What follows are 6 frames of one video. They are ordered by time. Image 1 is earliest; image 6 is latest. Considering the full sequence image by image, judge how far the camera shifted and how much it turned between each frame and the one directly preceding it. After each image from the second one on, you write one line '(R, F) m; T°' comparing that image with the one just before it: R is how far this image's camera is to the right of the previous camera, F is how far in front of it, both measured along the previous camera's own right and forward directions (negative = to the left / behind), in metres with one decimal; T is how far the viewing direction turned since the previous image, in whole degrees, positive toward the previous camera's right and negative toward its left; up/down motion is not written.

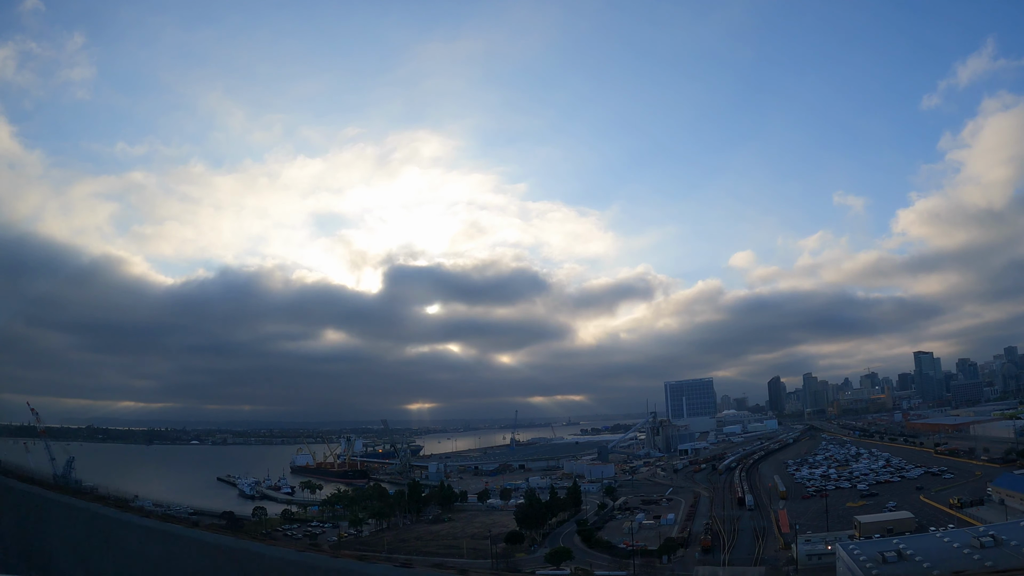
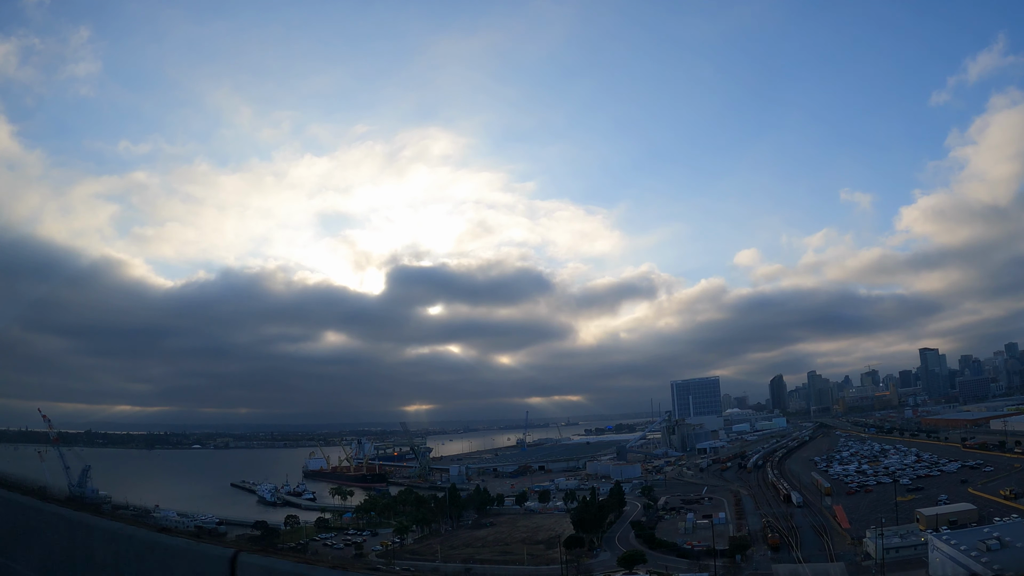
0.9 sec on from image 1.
(-0.8, +0.2) m; +1°
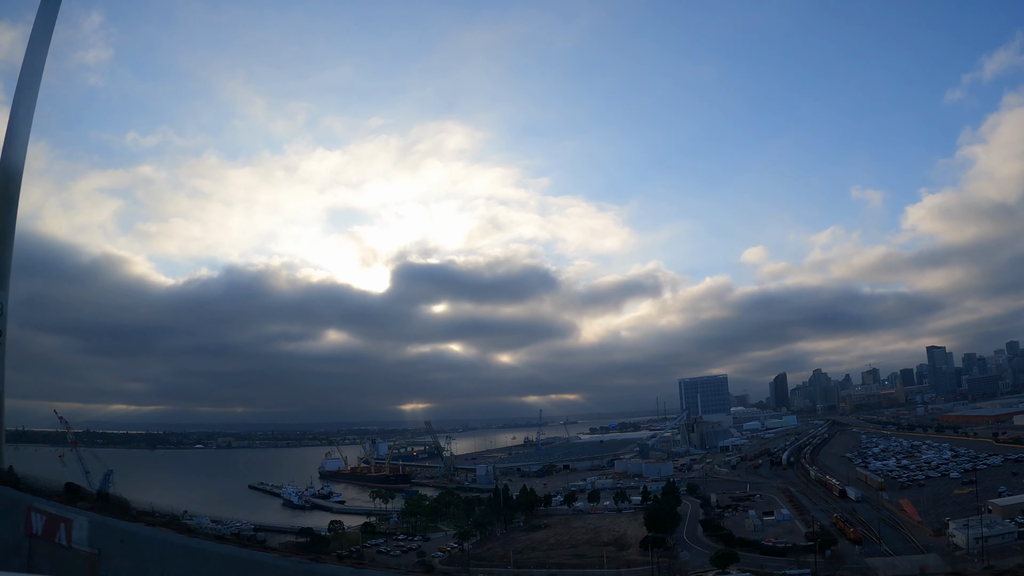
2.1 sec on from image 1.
(-1.0, +0.3) m; +1°
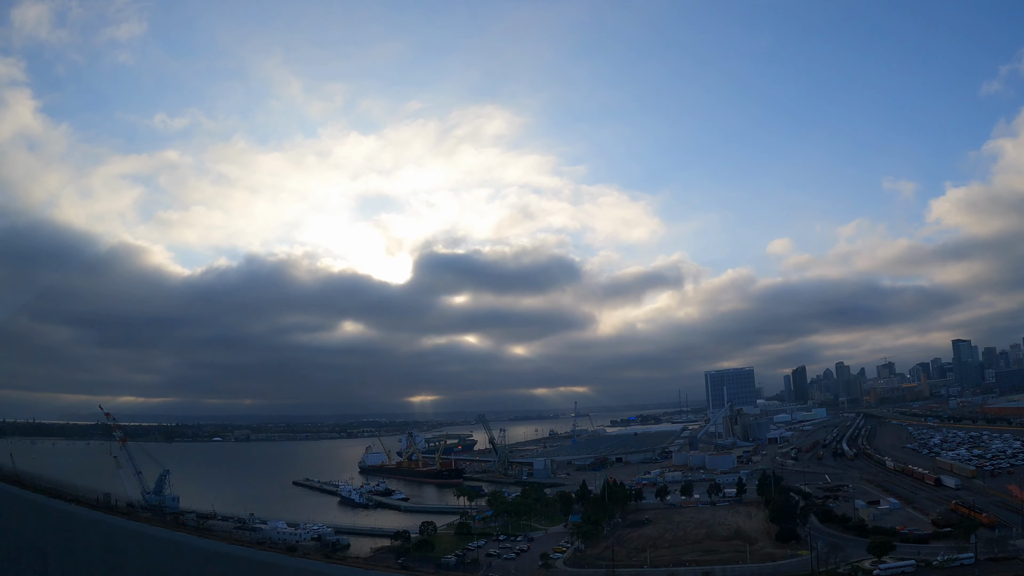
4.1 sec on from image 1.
(-1.5, +0.4) m; +1°
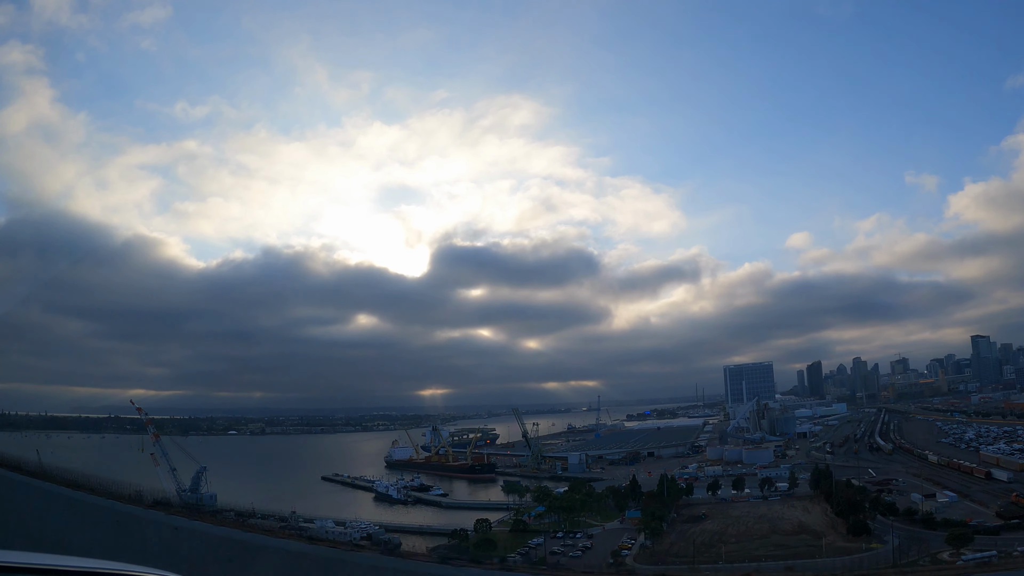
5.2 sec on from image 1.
(-0.8, +0.1) m; 0°
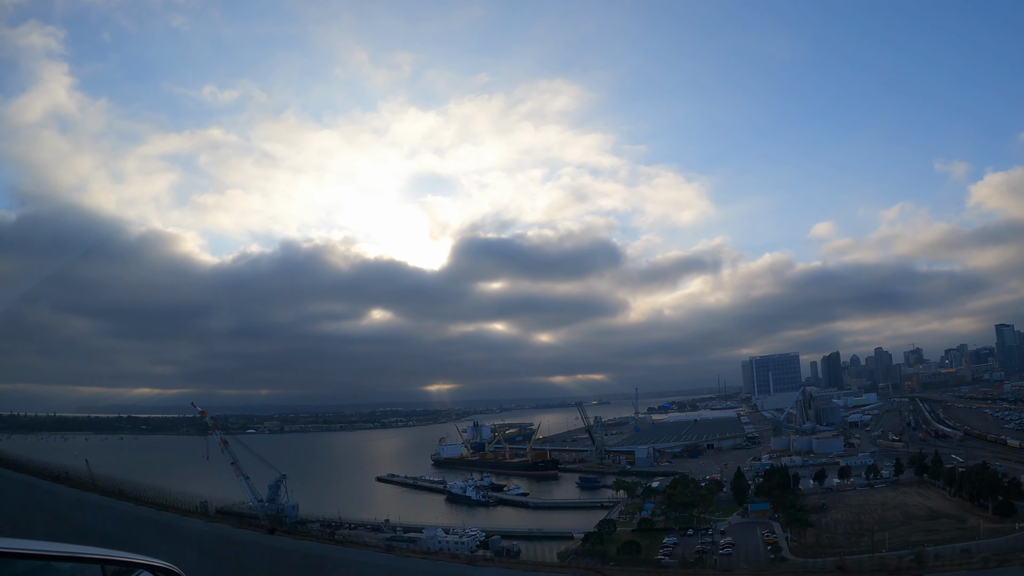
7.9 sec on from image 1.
(-1.6, +0.5) m; +1°
